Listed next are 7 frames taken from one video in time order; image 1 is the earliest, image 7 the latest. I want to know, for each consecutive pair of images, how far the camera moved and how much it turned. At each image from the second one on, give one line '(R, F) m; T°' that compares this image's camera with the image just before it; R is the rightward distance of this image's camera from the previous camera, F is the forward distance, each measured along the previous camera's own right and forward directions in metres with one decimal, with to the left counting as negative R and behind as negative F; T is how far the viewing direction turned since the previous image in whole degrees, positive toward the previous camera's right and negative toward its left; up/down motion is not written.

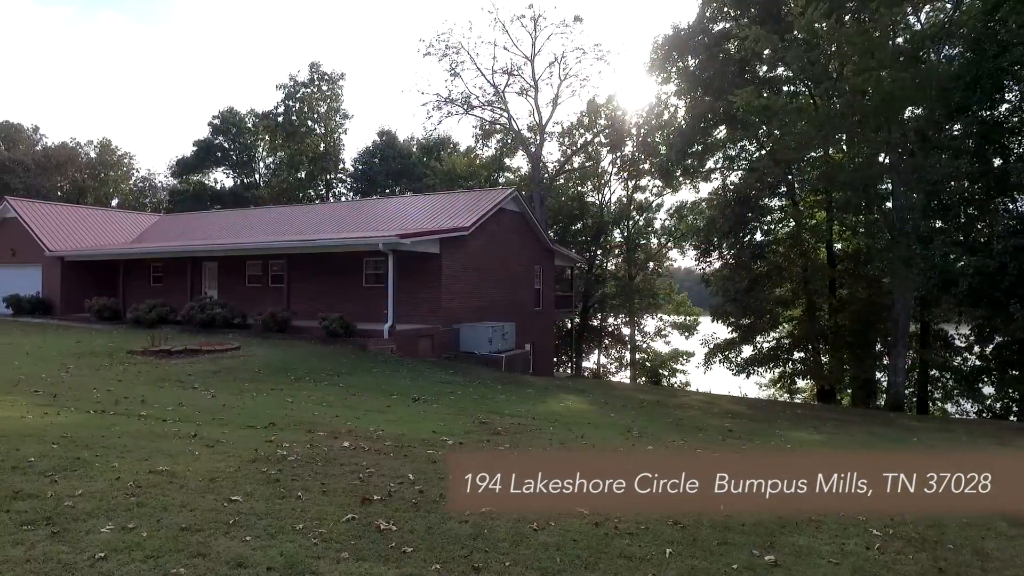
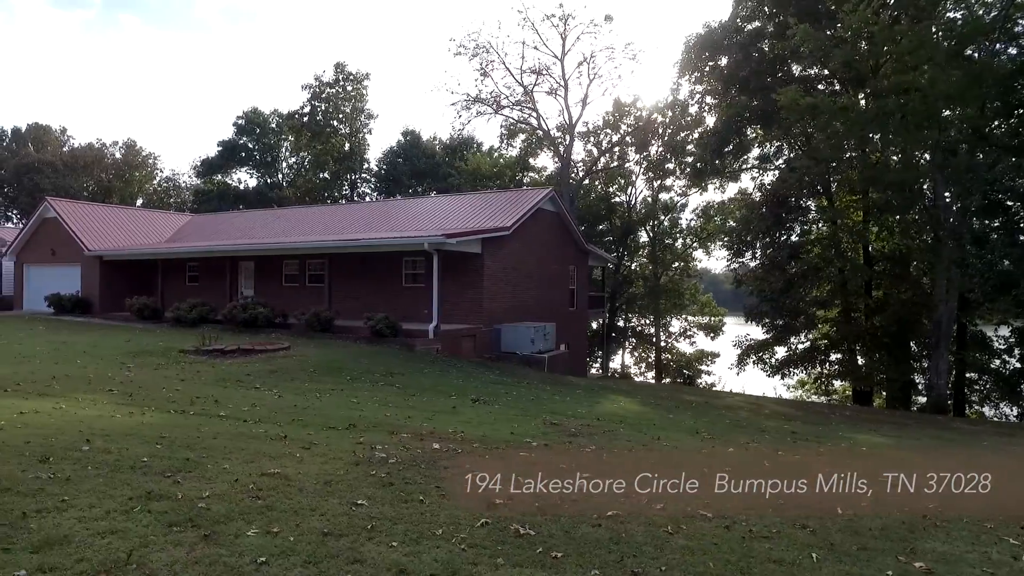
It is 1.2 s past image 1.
(-0.8, +0.1) m; -1°
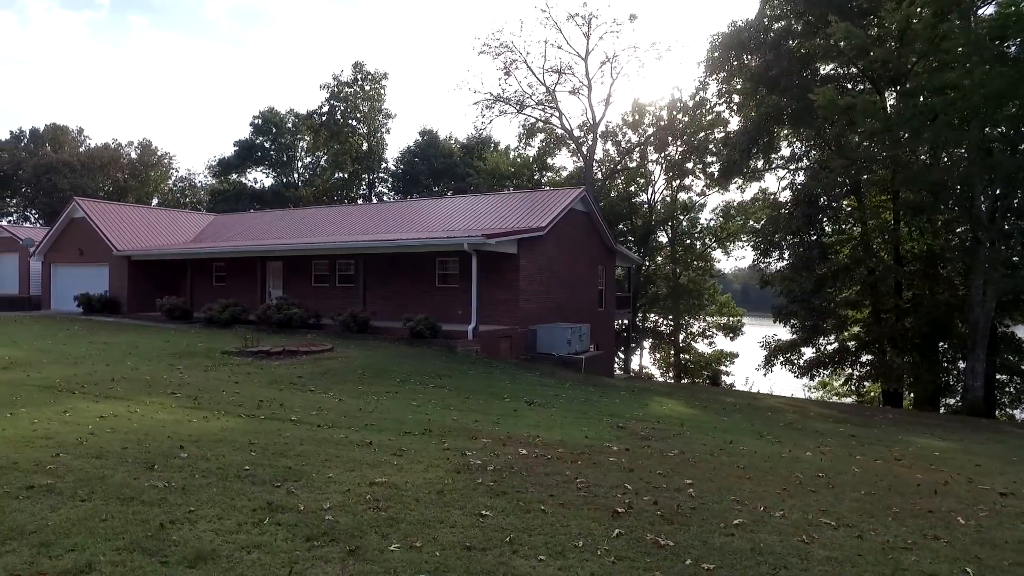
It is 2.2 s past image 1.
(-0.8, +0.2) m; 0°
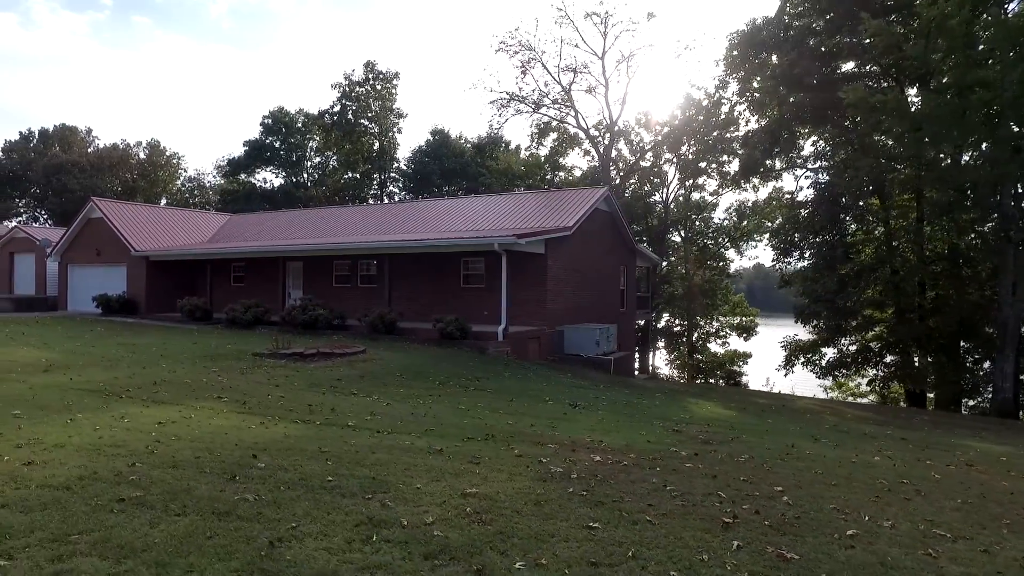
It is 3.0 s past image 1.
(-0.7, +0.3) m; 0°
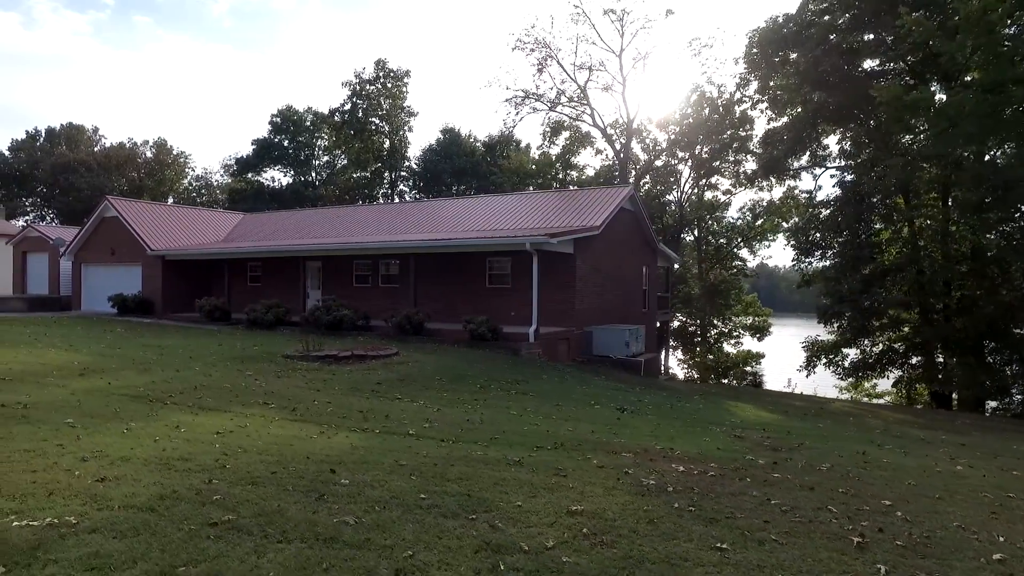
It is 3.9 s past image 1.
(-0.7, +0.4) m; 0°
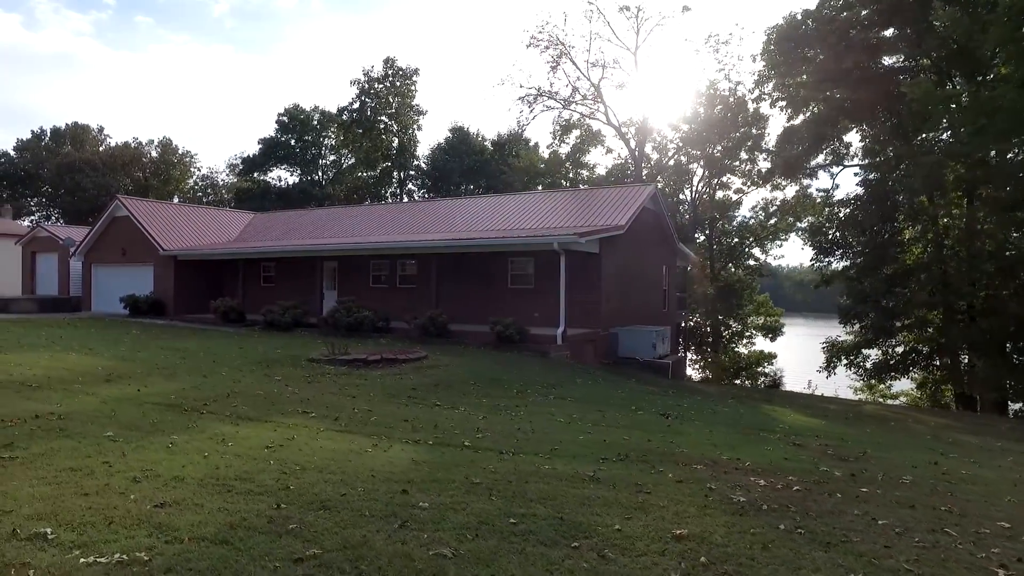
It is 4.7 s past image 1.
(-0.6, +0.5) m; 0°
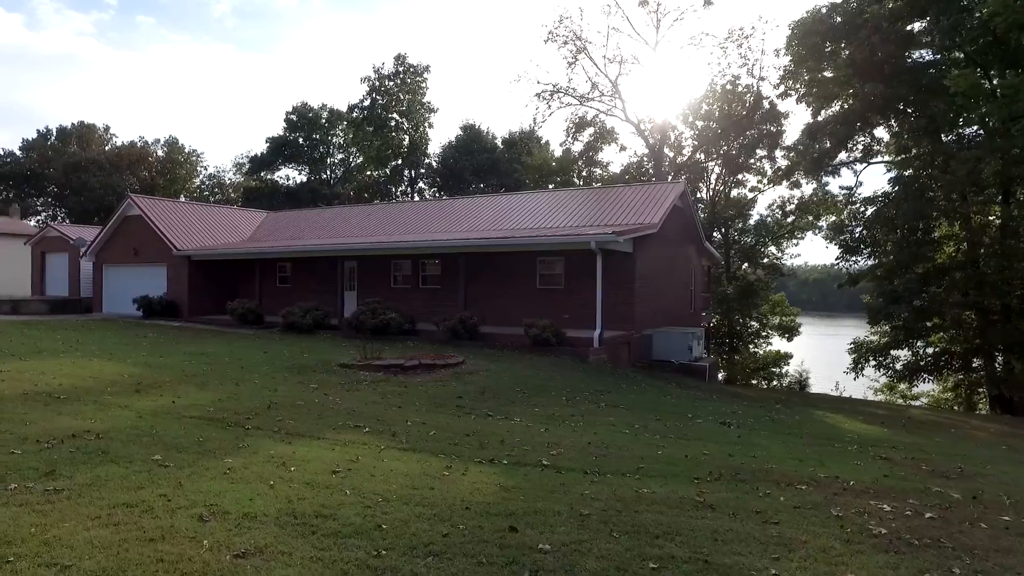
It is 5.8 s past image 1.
(-0.7, +0.7) m; 0°
